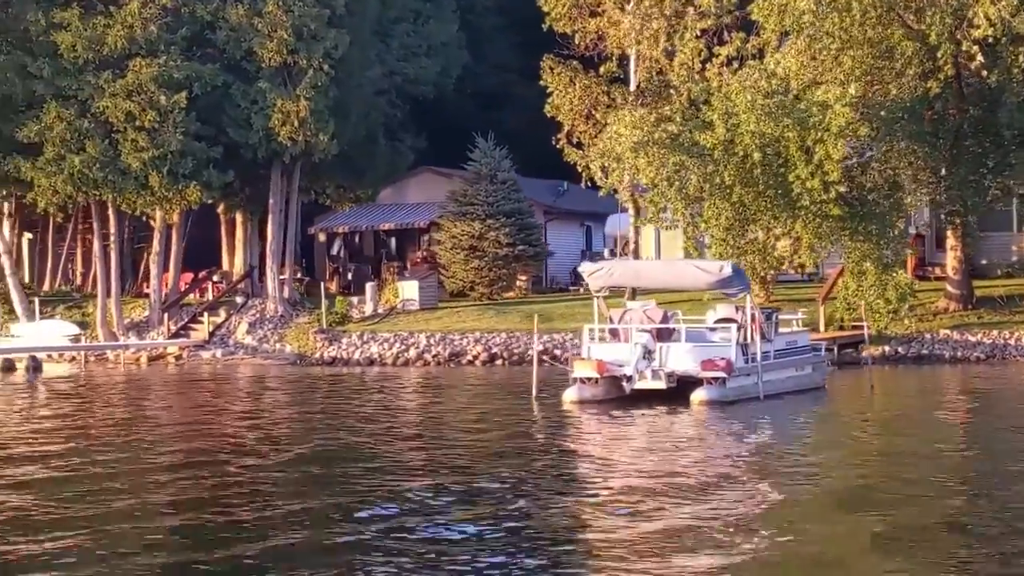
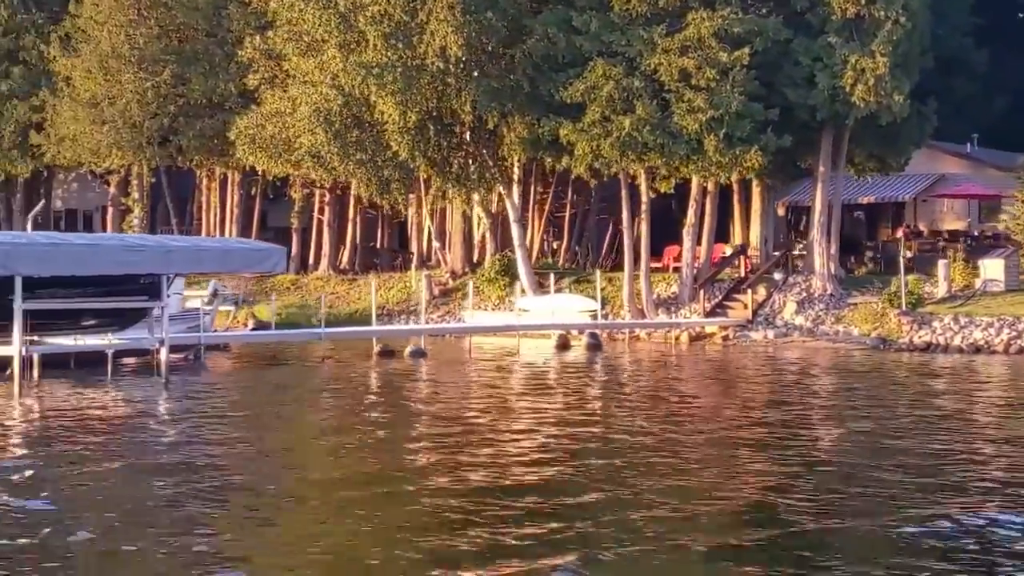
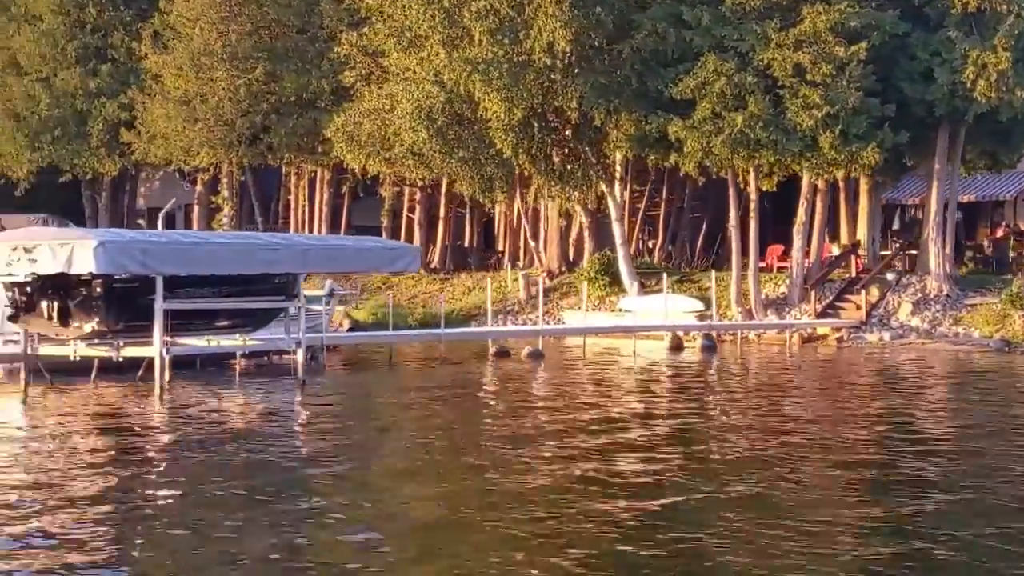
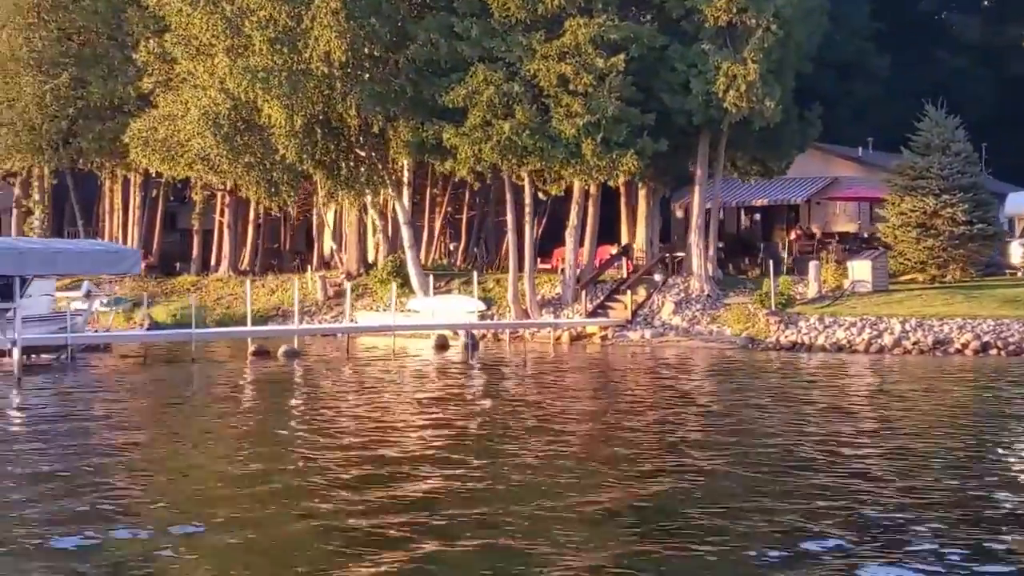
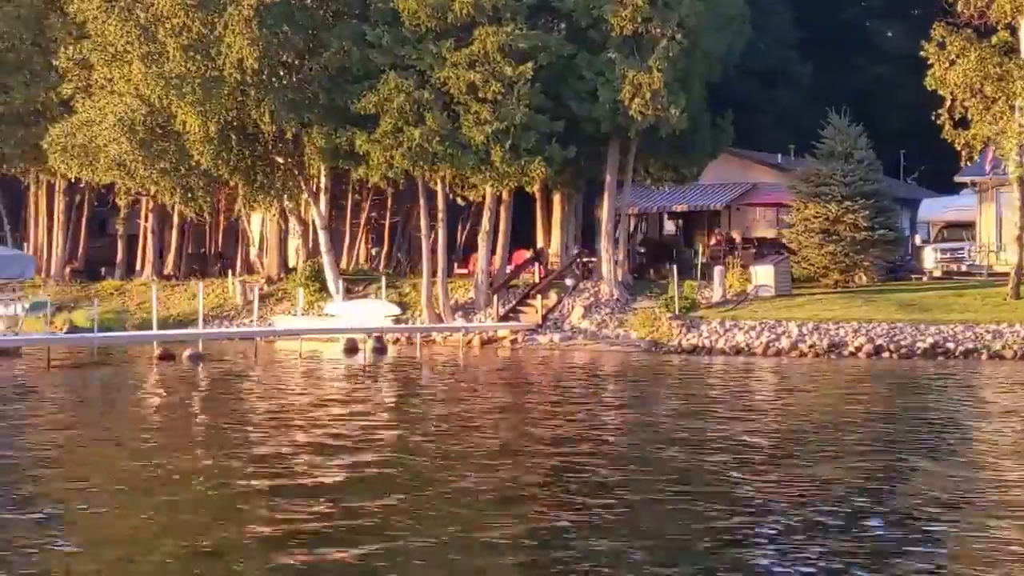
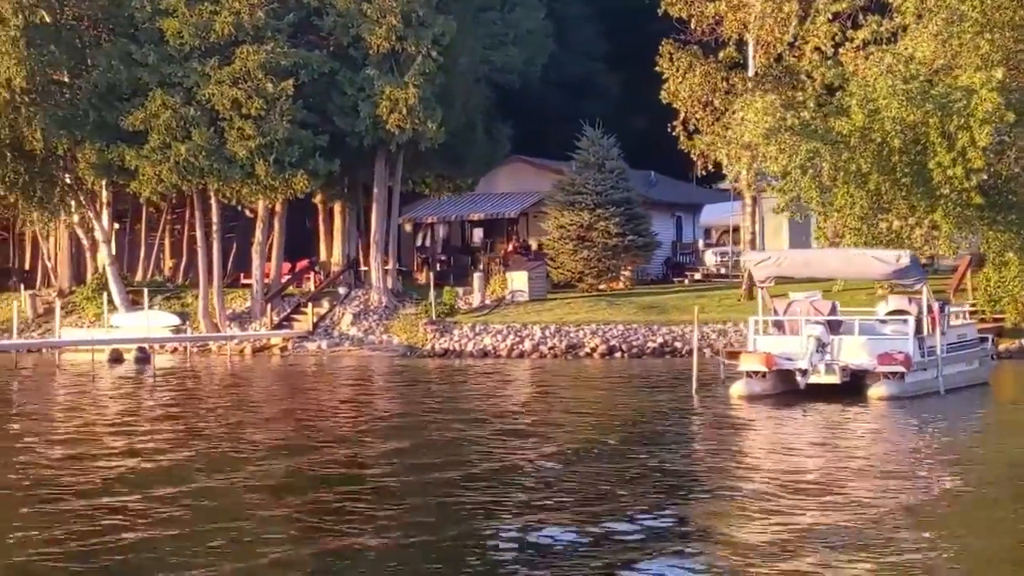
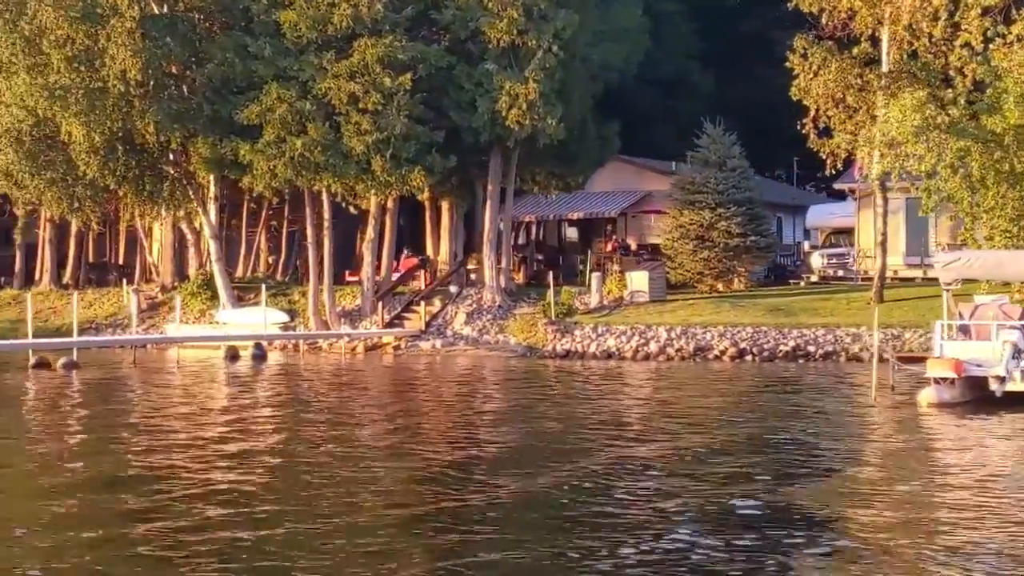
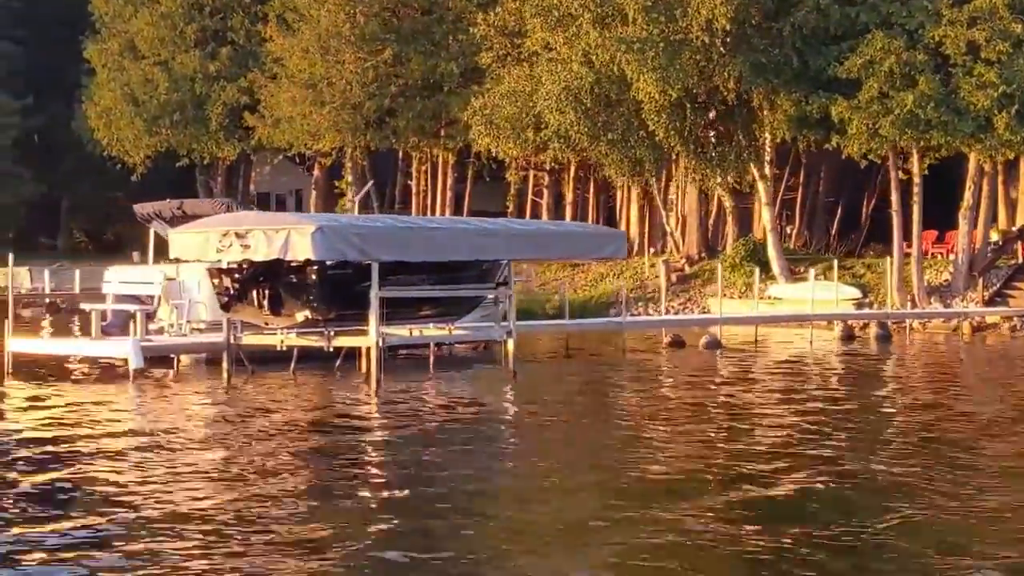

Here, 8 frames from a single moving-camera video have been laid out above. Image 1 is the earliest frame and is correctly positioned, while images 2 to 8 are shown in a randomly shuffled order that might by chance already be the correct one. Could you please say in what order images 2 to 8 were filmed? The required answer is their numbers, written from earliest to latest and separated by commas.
6, 7, 5, 4, 2, 3, 8
